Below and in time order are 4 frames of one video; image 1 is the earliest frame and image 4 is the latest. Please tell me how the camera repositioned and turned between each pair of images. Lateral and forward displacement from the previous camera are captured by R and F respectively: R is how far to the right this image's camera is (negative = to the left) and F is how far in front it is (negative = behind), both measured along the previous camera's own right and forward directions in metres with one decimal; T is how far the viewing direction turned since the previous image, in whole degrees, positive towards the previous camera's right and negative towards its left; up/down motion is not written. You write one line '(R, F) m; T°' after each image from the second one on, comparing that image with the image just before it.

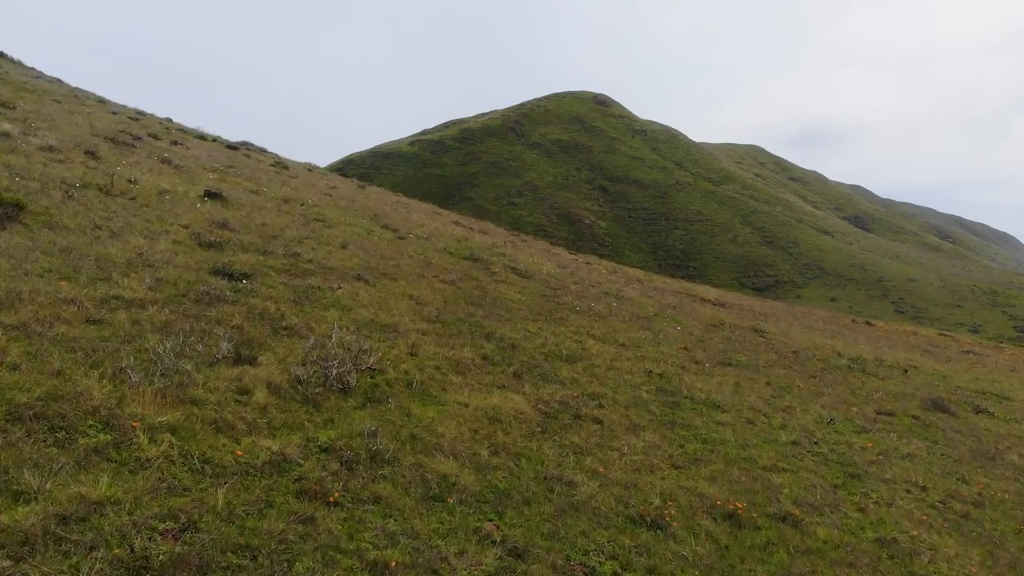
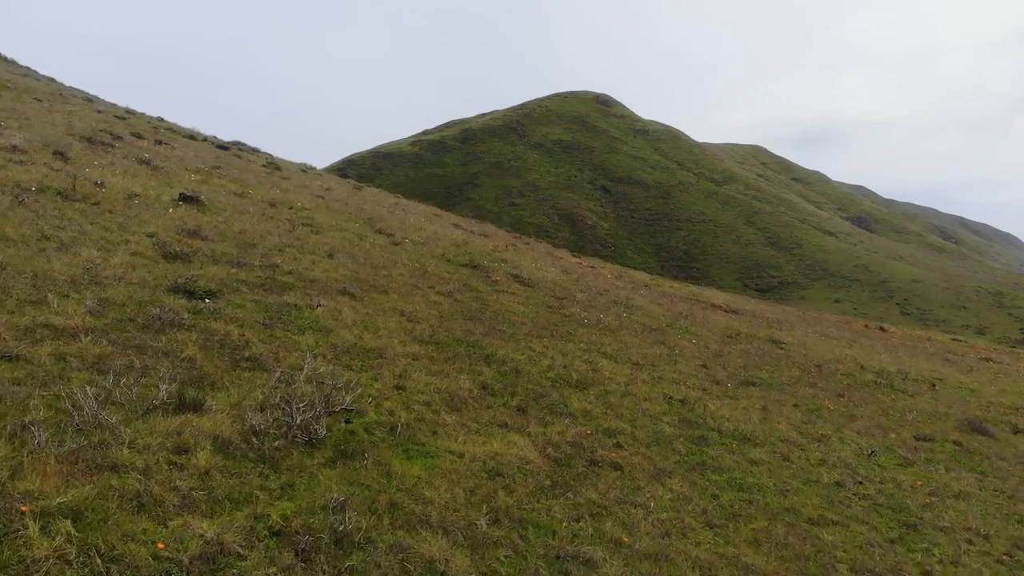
(0.0, +1.7) m; 0°
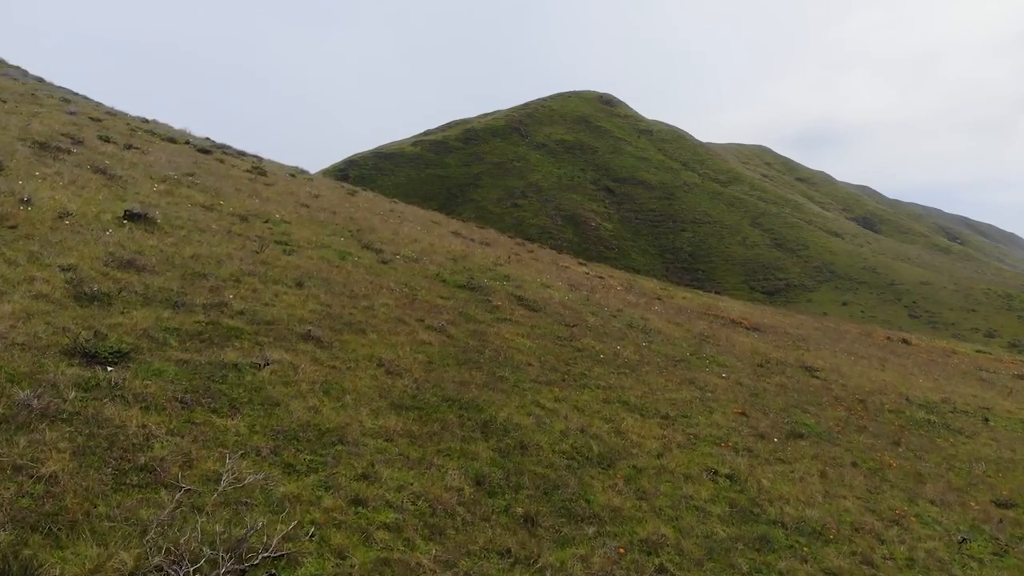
(0.0, +2.9) m; 0°
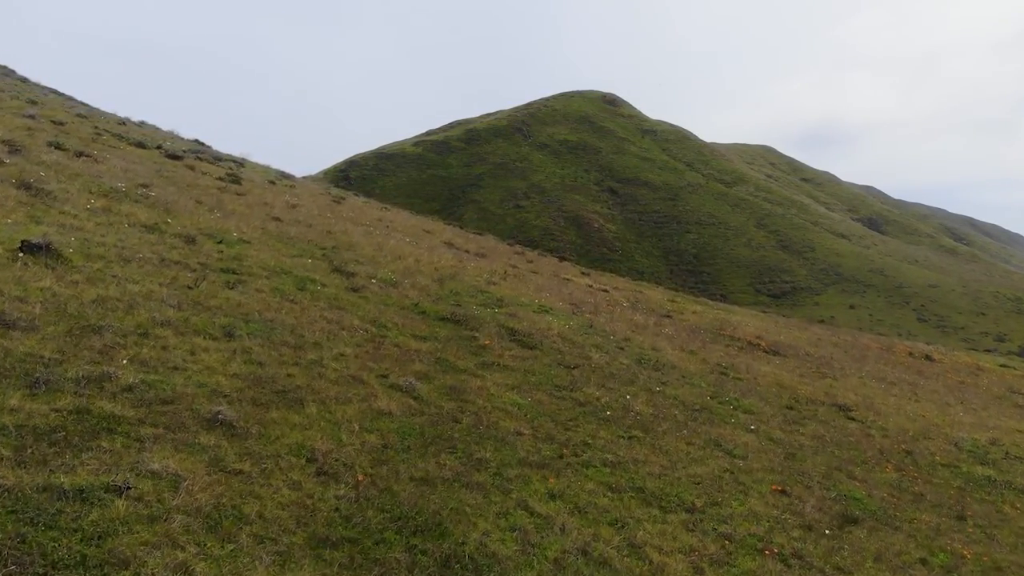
(+0.3, +3.1) m; 0°
